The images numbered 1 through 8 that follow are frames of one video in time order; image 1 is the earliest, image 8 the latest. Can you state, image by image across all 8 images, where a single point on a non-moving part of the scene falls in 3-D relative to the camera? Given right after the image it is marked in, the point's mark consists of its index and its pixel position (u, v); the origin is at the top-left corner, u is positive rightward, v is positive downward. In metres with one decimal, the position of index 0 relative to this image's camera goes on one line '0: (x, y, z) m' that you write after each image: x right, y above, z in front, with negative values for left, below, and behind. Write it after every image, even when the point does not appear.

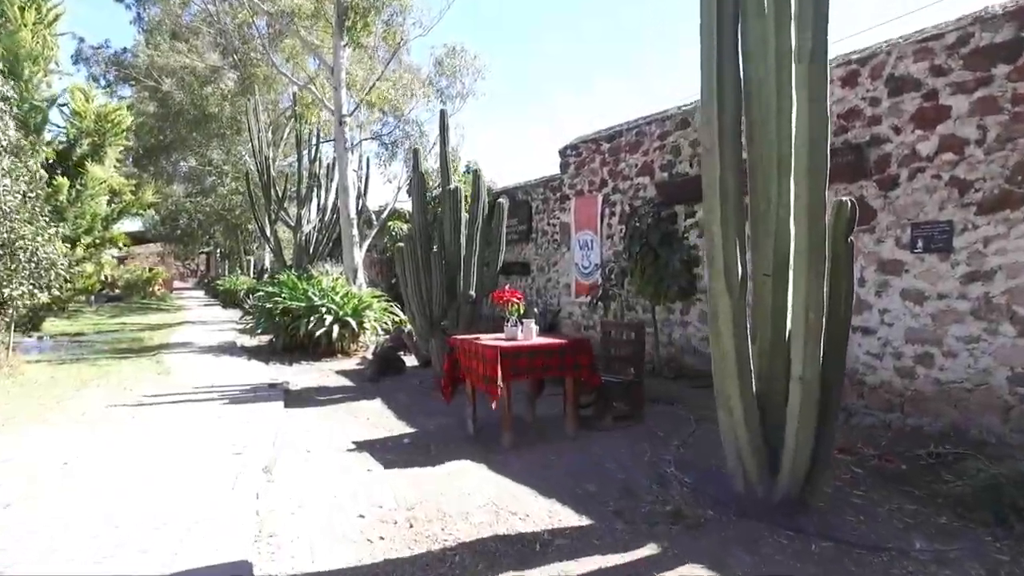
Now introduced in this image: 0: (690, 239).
0: (+1.8, +0.5, +6.3) m
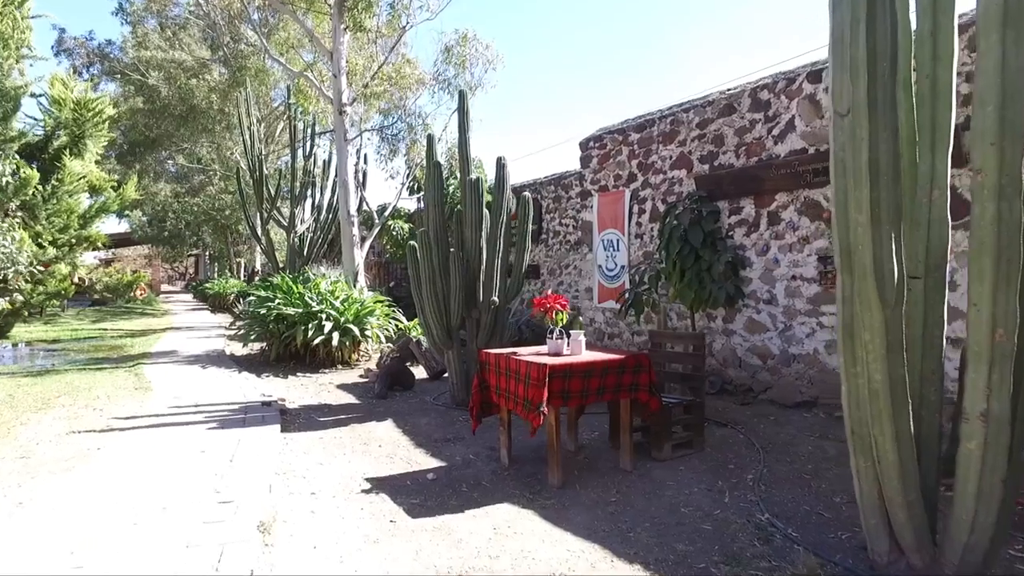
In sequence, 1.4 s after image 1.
0: (+2.0, +0.5, +5.6) m
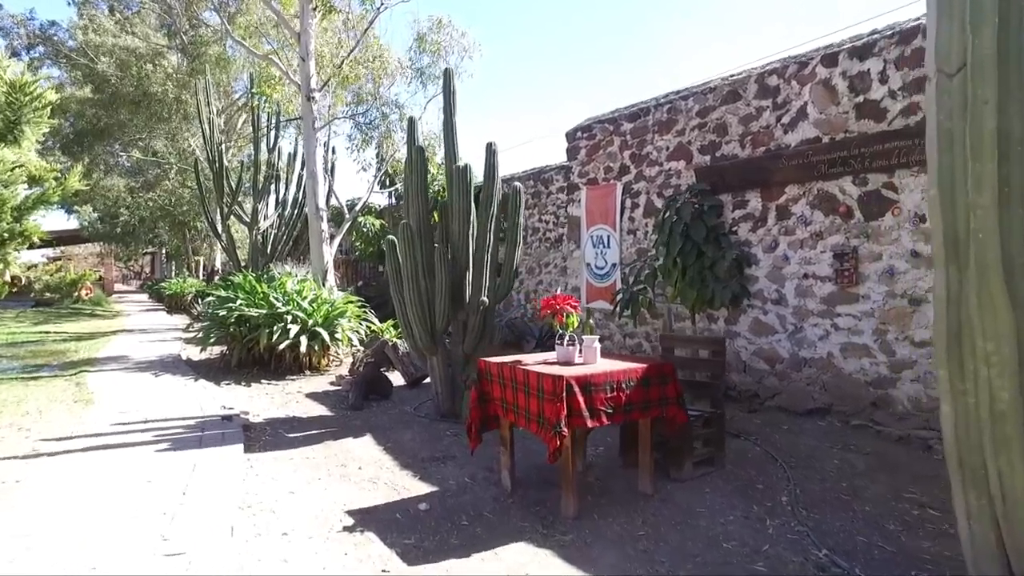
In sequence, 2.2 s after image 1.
0: (+1.9, +0.5, +5.3) m
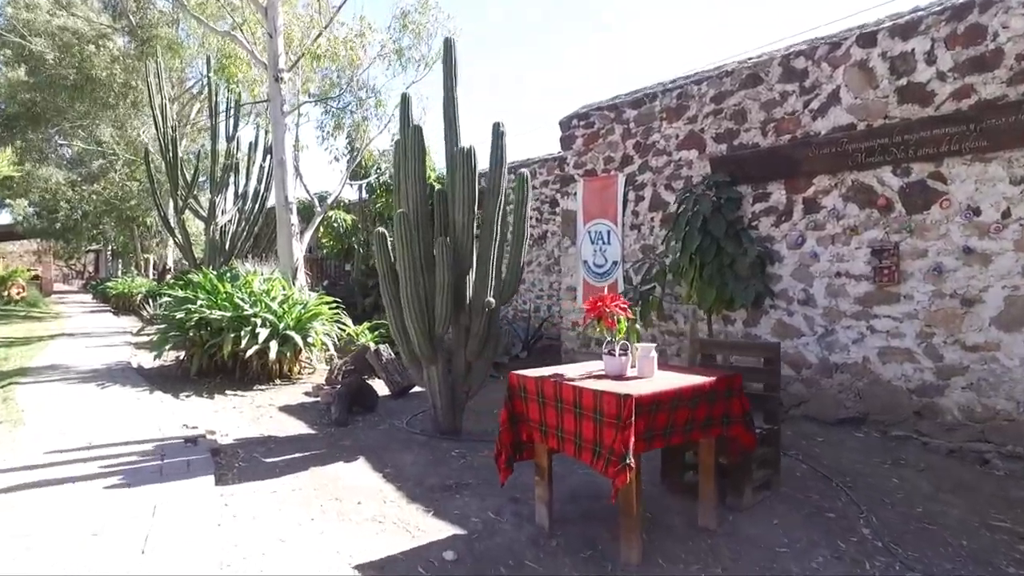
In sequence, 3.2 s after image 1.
0: (+1.9, +0.5, +4.9) m
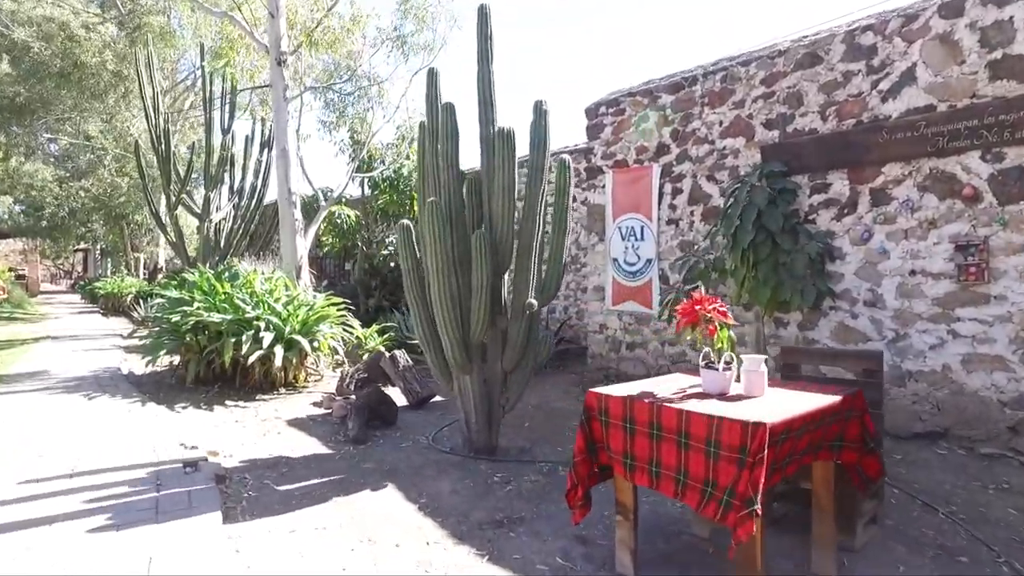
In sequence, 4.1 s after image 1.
0: (+2.2, +0.5, +4.4) m
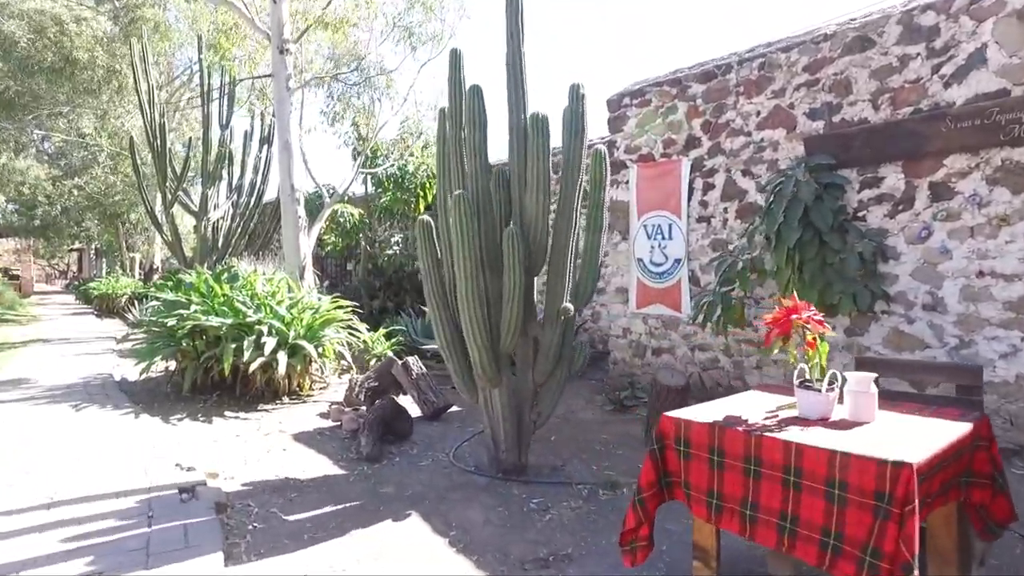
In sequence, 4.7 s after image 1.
0: (+2.4, +0.5, +4.1) m
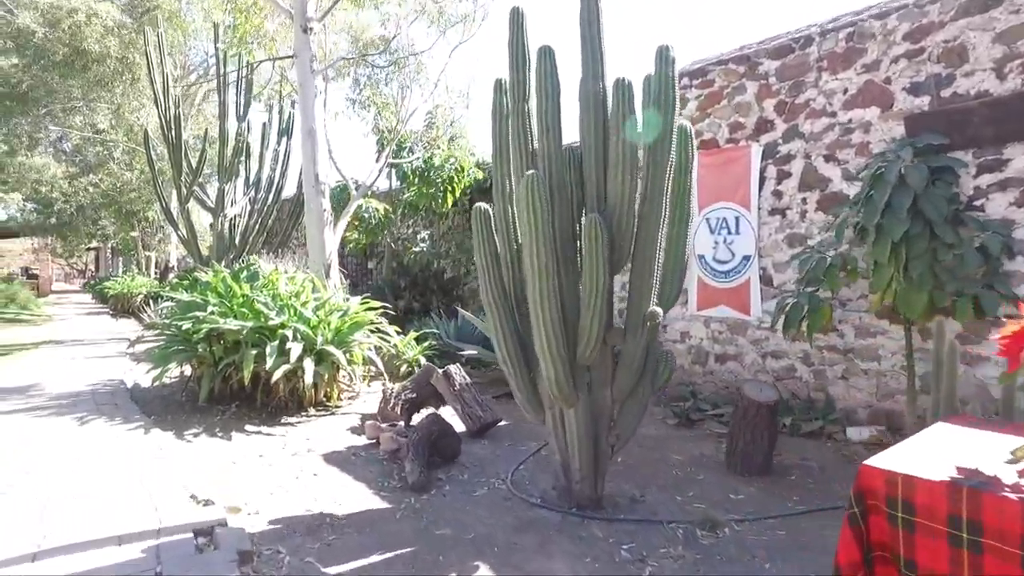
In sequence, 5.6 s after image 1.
0: (+2.7, +0.5, +3.5) m
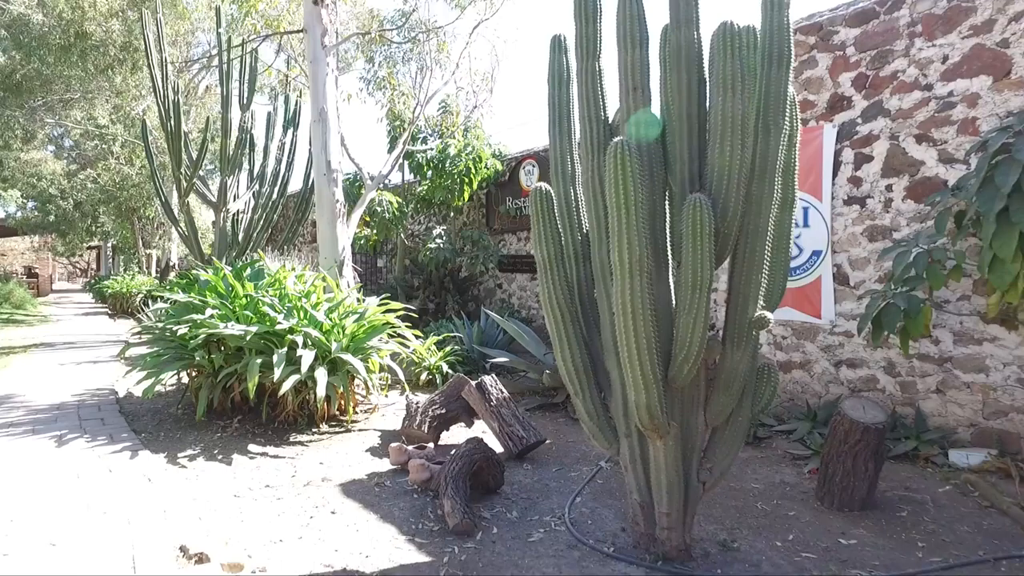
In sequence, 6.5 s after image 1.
0: (+3.0, +0.5, +3.0) m
